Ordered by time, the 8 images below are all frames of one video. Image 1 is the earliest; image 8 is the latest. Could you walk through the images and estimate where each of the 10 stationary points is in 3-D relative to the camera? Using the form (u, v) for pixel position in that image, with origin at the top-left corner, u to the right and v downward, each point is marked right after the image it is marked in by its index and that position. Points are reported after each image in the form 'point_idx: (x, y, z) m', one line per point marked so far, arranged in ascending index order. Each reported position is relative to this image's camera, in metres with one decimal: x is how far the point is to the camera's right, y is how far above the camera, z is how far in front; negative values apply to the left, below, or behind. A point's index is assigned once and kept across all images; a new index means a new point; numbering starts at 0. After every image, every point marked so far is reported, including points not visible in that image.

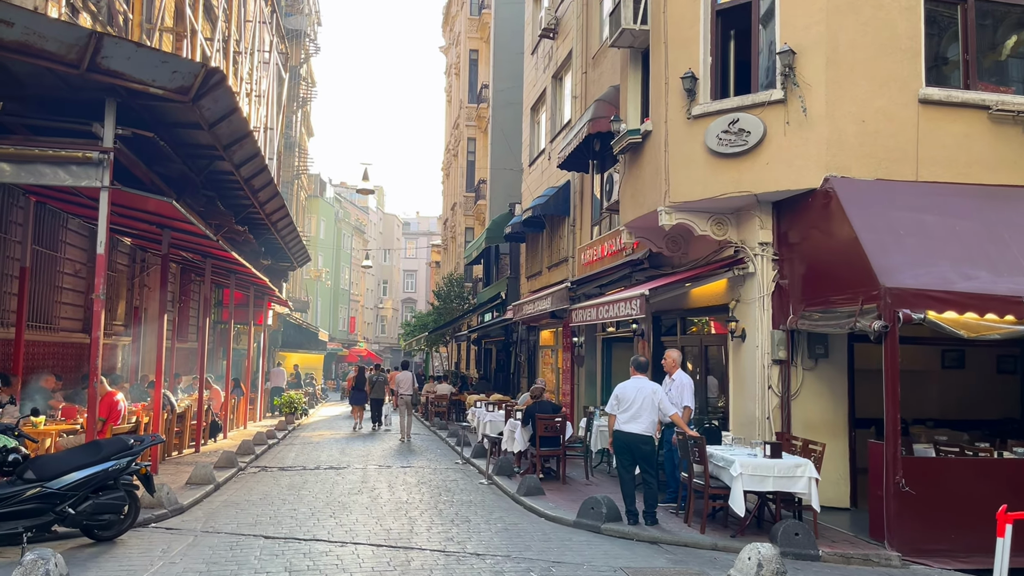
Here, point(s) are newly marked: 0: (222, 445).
0: (-6.2, -3.4, +16.8) m
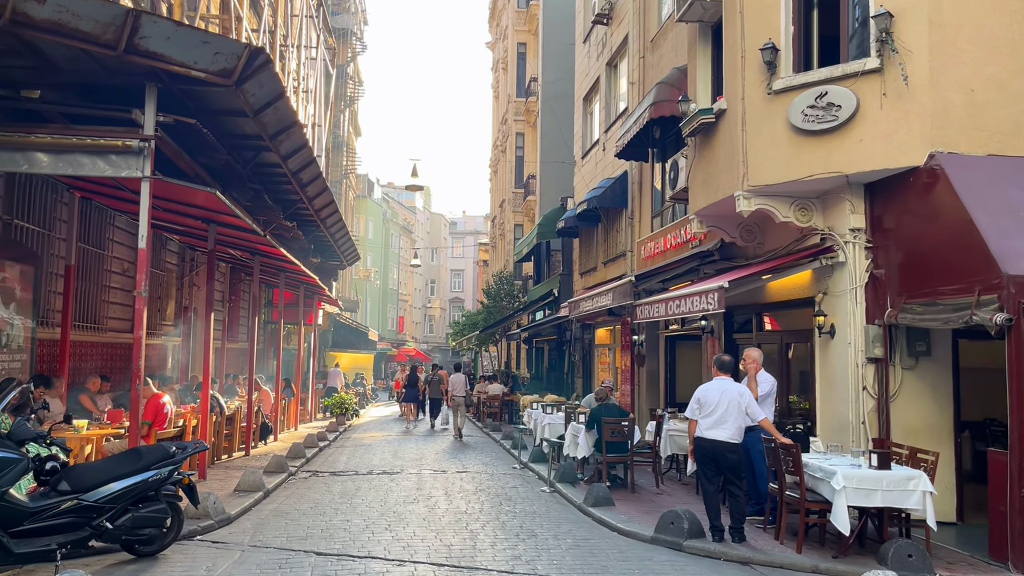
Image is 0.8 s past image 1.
0: (-5.0, -3.3, +16.4) m
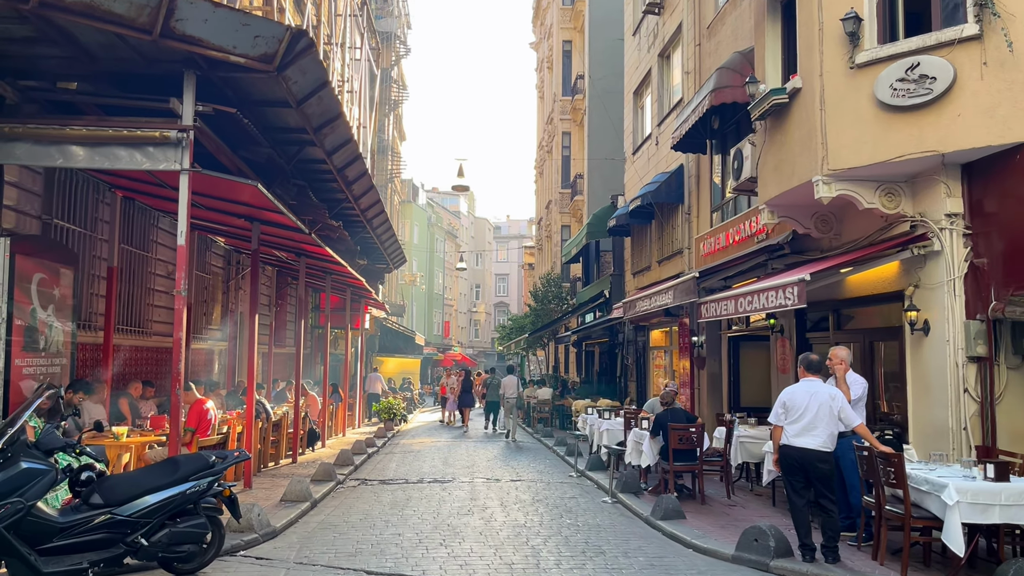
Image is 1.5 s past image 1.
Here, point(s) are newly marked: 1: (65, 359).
0: (-3.9, -3.4, +15.9) m
1: (-5.4, -0.9, +9.6) m
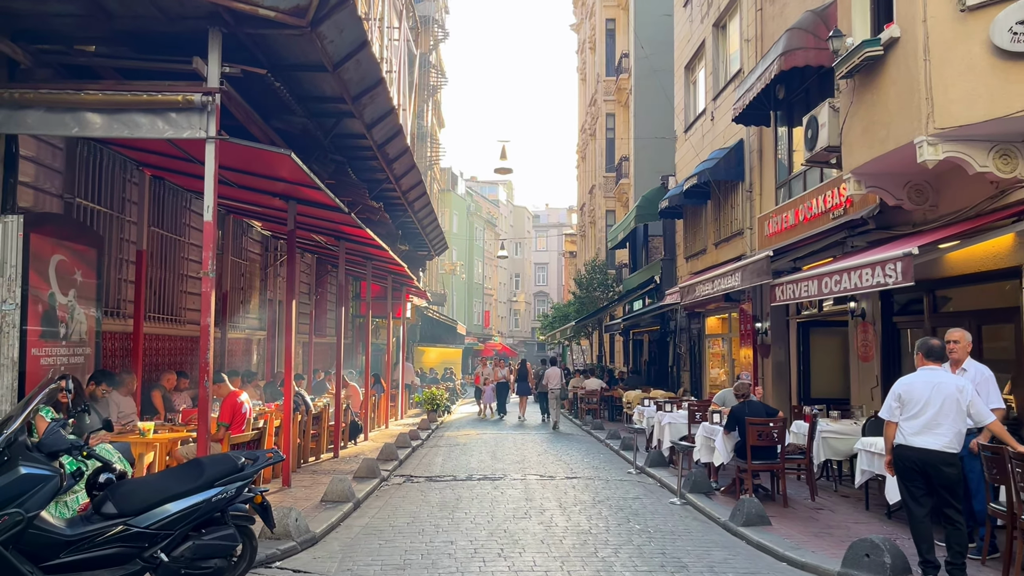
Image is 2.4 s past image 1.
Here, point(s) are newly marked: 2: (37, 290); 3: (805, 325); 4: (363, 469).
0: (-2.9, -3.1, +15.2) m
1: (-4.8, -0.7, +8.9) m
2: (-4.7, 0.0, +7.7) m
3: (+5.5, -0.7, +14.7) m
4: (-2.2, -2.6, +11.4) m
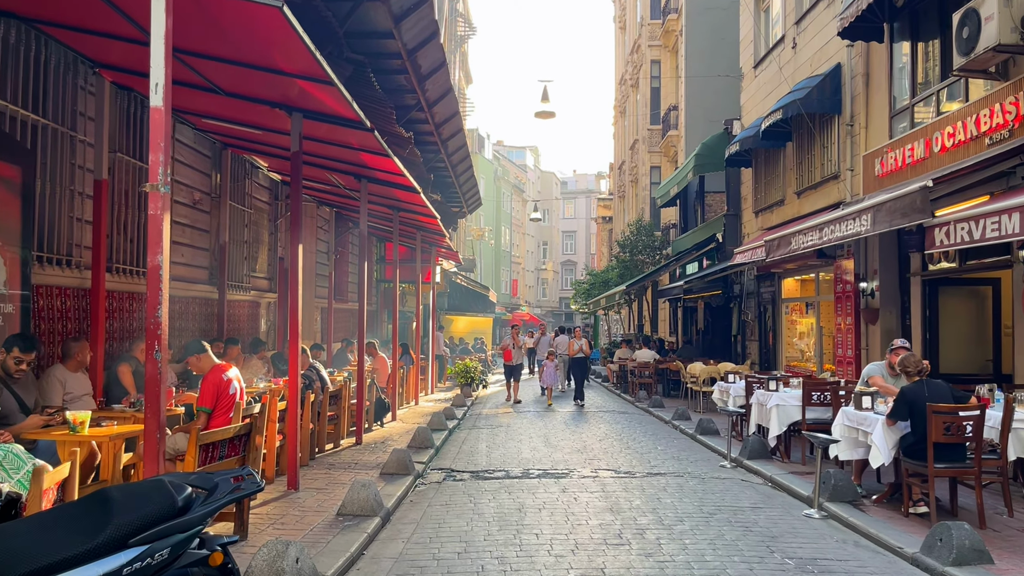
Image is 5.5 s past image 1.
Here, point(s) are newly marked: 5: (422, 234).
0: (-2.0, -2.3, +12.8) m
1: (-4.0, -0.1, +6.4) m
2: (-4.0, +0.5, +5.2) m
3: (+6.4, +0.1, +11.9) m
4: (-1.4, -2.0, +8.9) m
5: (-2.1, +1.3, +18.6) m
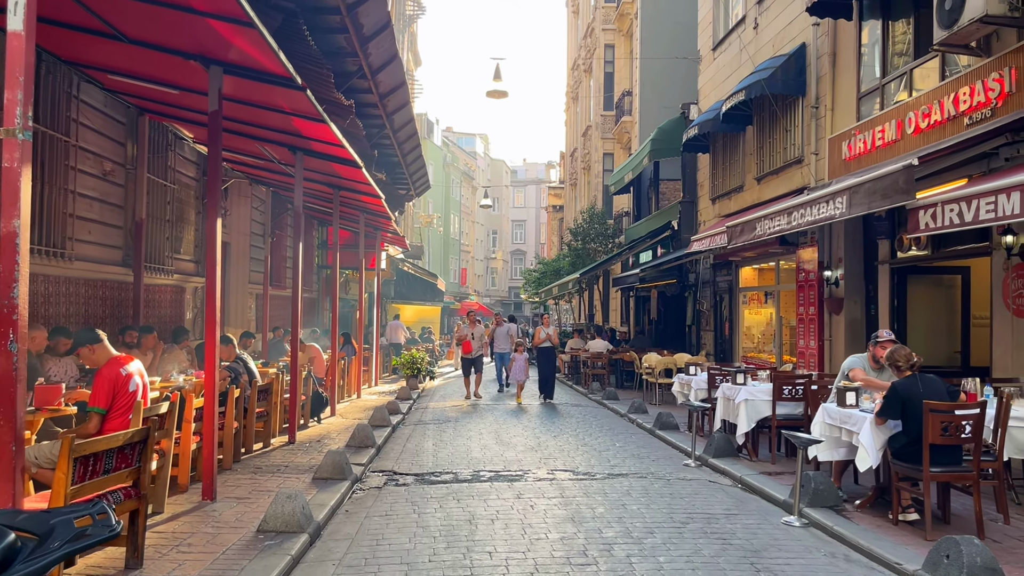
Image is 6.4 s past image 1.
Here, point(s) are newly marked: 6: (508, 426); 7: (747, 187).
0: (-2.7, -2.1, +11.8) m
1: (-4.4, 0.0, +5.3) m
2: (-4.2, +0.6, +4.1) m
3: (+5.6, +0.2, +11.4) m
4: (-1.9, -1.8, +8.0) m
5: (-3.3, +1.6, +17.5) m
6: (-0.1, -2.2, +12.7) m
7: (+5.0, +2.1, +16.6) m
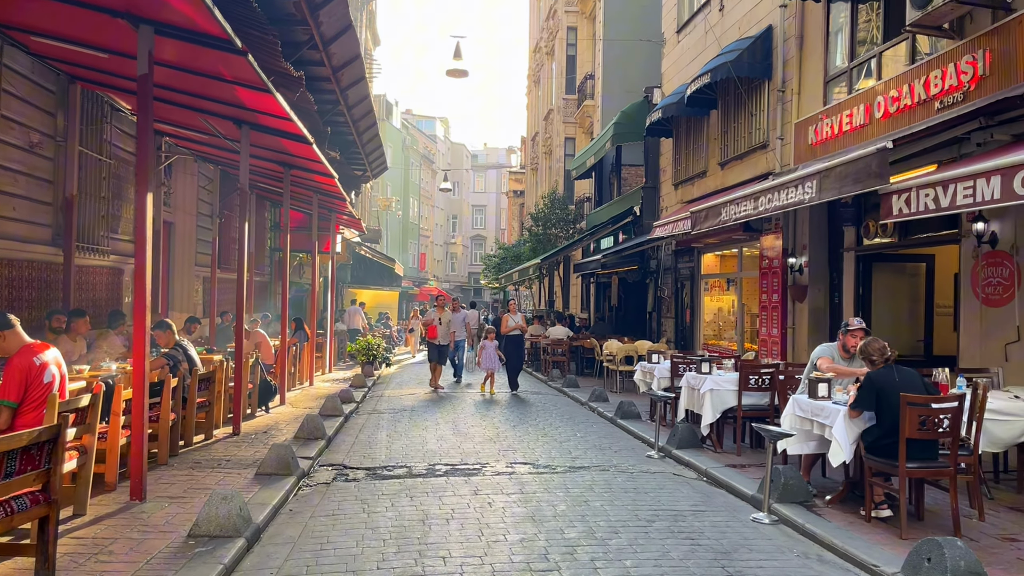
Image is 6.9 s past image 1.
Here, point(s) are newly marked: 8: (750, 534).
0: (-3.3, -1.9, +11.2) m
1: (-4.6, +0.1, +4.6) m
2: (-4.4, +0.7, +3.4) m
3: (+5.1, +0.4, +11.3) m
4: (-2.3, -1.6, +7.5) m
5: (-4.1, +1.9, +16.9) m
6: (-0.7, -2.0, +12.3) m
7: (+4.2, +2.4, +16.4) m
8: (+1.8, -1.9, +6.0) m
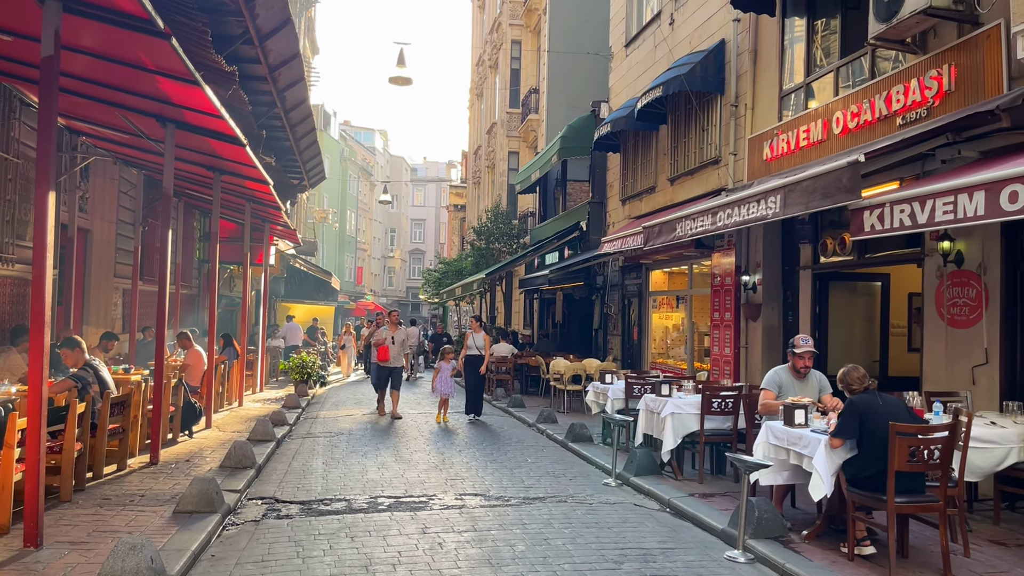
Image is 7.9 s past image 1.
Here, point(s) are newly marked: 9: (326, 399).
0: (-4.0, -2.0, +10.3) m
1: (-4.8, +0.1, +3.6) m
2: (-4.5, +0.7, +2.4) m
3: (+4.3, +0.1, +11.0) m
4: (-2.7, -1.8, +6.6) m
5: (-5.3, +1.7, +15.9) m
6: (-1.5, -2.2, +11.5) m
7: (+3.1, +2.1, +16.1) m
8: (+1.5, -2.0, +5.5) m
9: (-4.4, -2.6, +18.6) m
